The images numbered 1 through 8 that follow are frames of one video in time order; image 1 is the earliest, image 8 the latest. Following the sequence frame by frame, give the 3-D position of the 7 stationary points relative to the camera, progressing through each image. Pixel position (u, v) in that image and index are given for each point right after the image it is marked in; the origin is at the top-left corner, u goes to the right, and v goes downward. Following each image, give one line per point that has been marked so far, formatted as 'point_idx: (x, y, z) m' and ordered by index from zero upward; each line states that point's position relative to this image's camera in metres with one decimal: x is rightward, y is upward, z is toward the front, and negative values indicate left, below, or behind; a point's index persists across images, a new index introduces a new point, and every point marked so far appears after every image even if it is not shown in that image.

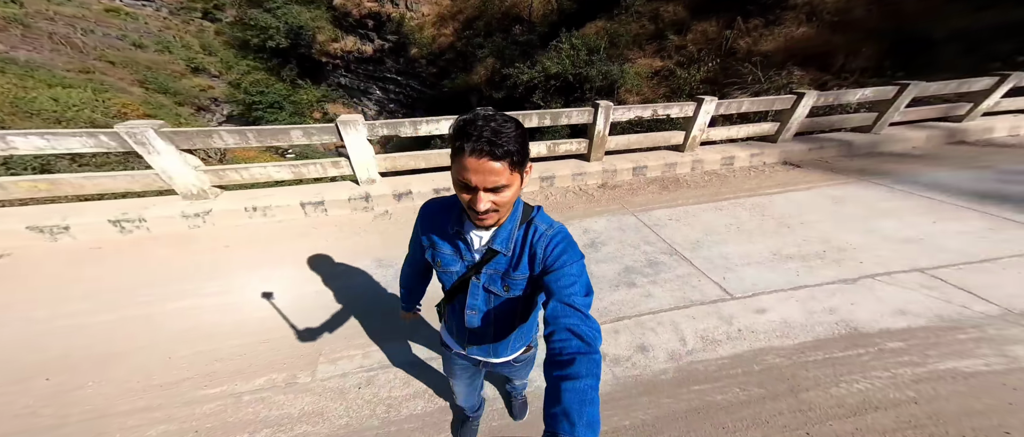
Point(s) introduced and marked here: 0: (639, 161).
0: (+1.8, +0.7, +3.7) m
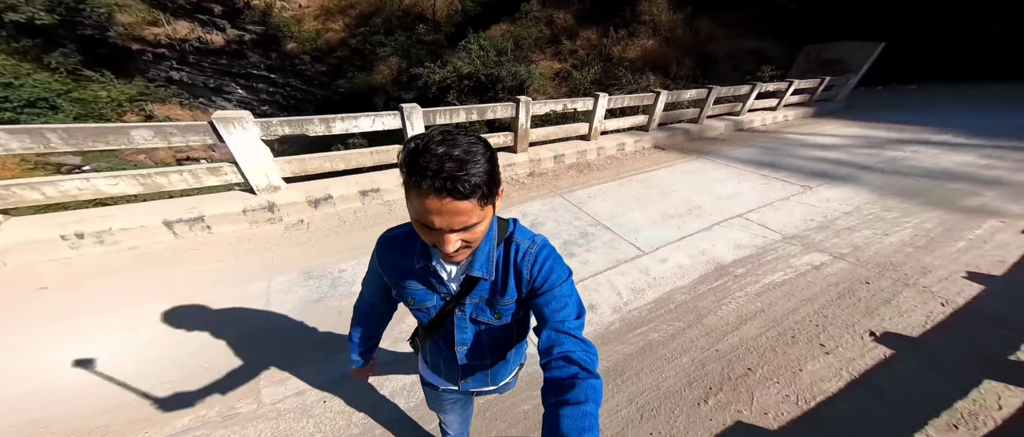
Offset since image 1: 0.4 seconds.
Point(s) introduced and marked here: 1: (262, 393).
0: (+0.8, +1.0, +4.2) m
1: (-1.3, -1.0, +1.5) m
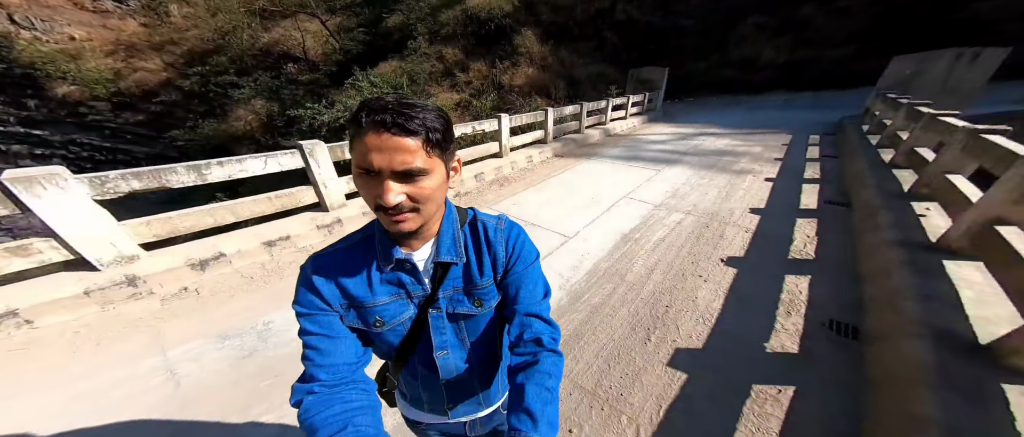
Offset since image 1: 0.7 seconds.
0: (-0.5, +0.8, +4.5) m
1: (-1.2, -1.1, +1.2) m
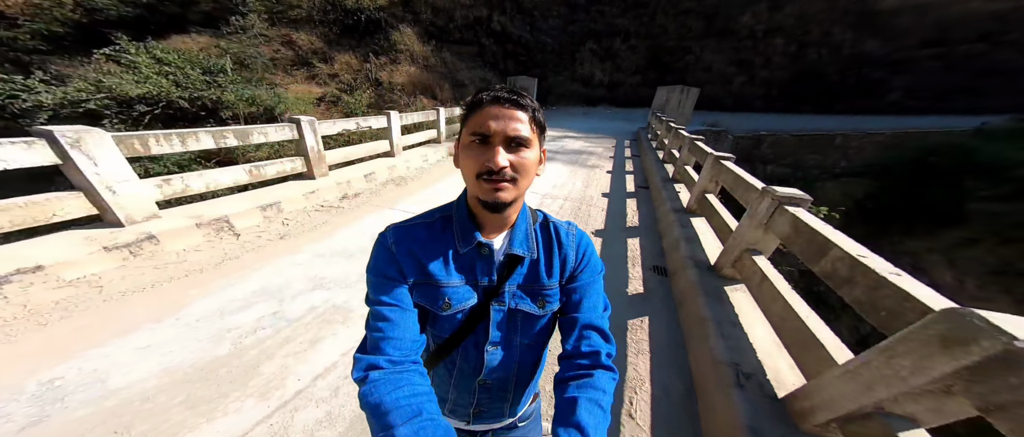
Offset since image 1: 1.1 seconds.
0: (-2.1, +0.6, +4.0) m
1: (-1.1, -1.1, +0.6) m
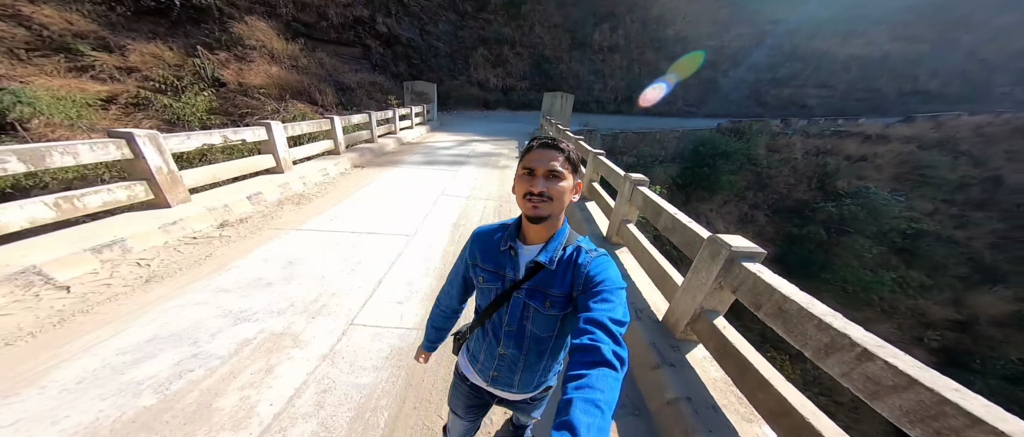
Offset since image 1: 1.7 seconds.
0: (-3.1, +0.3, +3.2) m
1: (-0.7, -1.0, +0.5) m
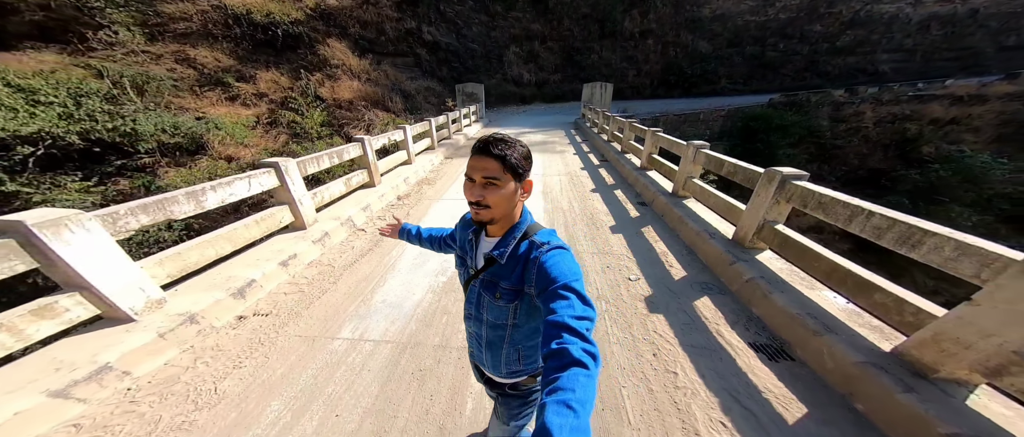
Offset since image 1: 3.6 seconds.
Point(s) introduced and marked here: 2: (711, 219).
0: (-1.9, +0.7, +4.4) m
1: (+0.3, -0.7, +1.5) m
2: (+2.3, 0.0, +3.1) m
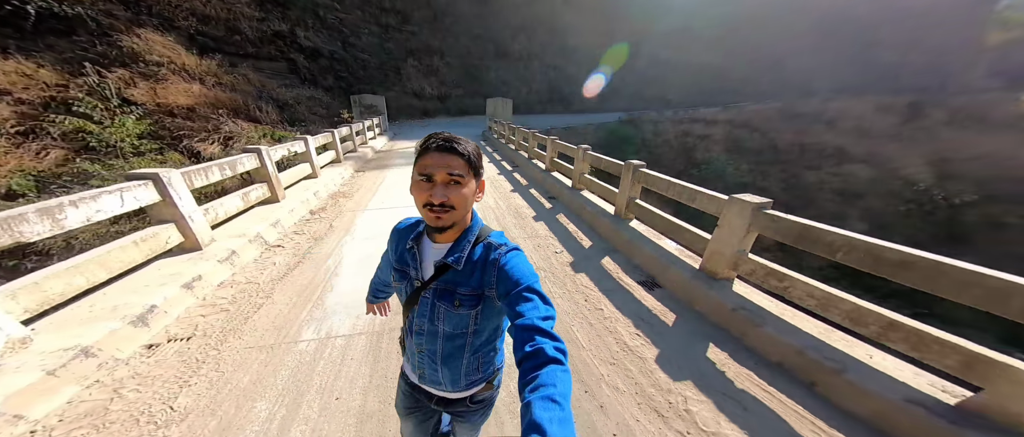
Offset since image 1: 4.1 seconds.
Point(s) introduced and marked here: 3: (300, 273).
0: (-3.1, +0.4, +4.1) m
1: (+0.1, -0.5, +2.0) m
2: (+1.3, +0.2, +4.2) m
3: (-2.0, -0.5, +2.5) m
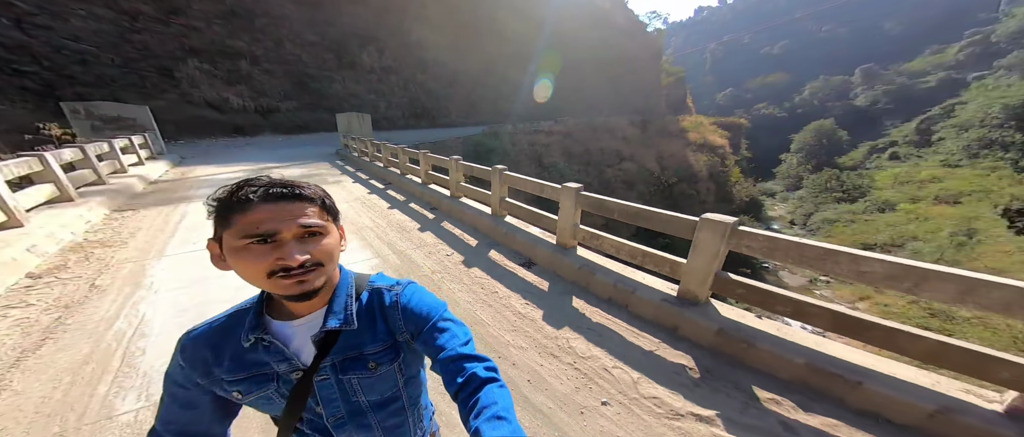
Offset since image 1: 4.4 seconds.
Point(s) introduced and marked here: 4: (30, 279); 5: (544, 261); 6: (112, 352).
0: (-4.4, -0.2, +2.5) m
1: (-0.5, -0.5, +2.1) m
2: (-0.6, +0.2, +4.6) m
3: (-2.6, -0.8, +1.6) m
4: (-4.0, -0.5, +2.3) m
5: (+0.4, -0.5, +3.5) m
6: (-2.3, -0.8, +1.7) m
